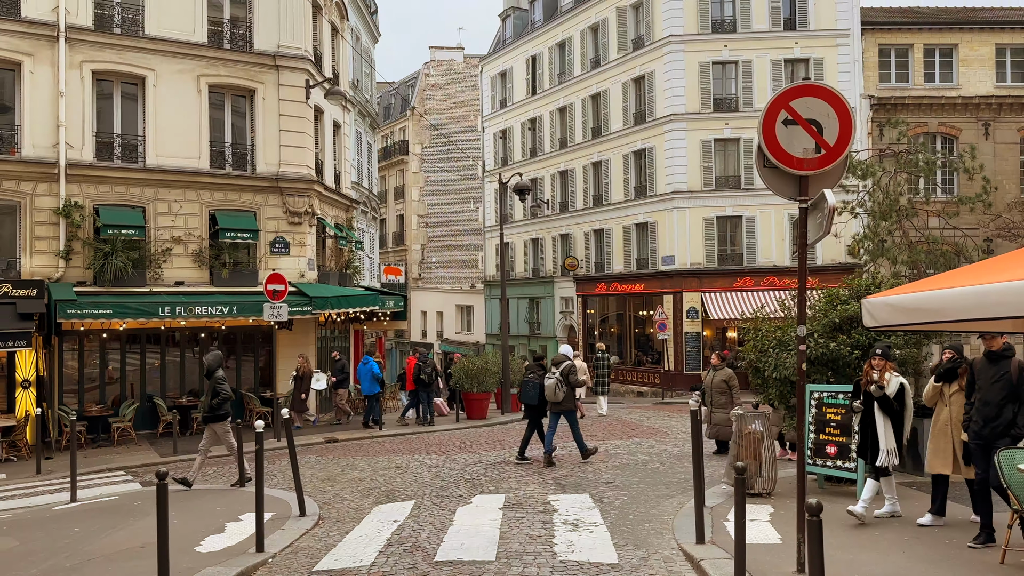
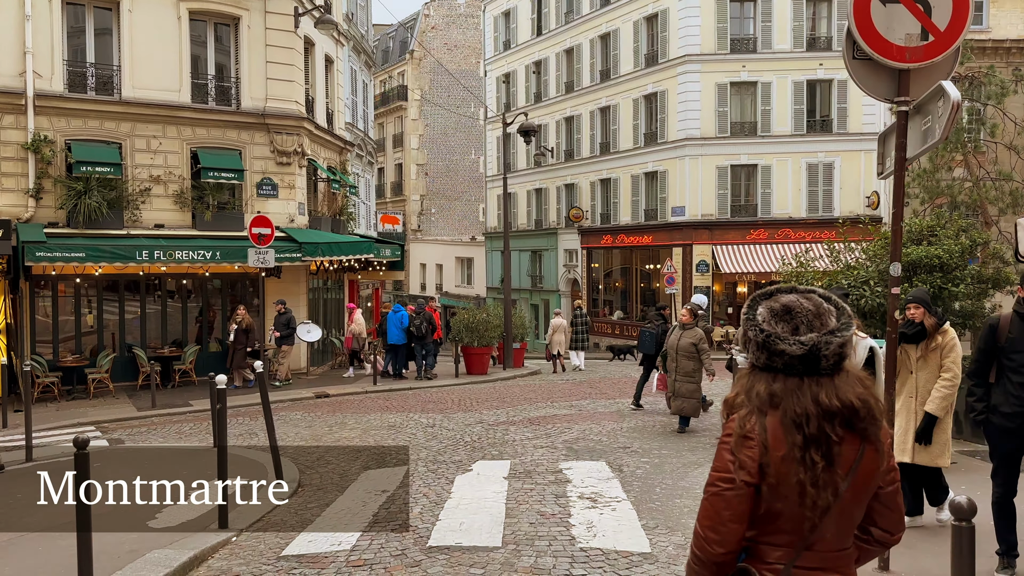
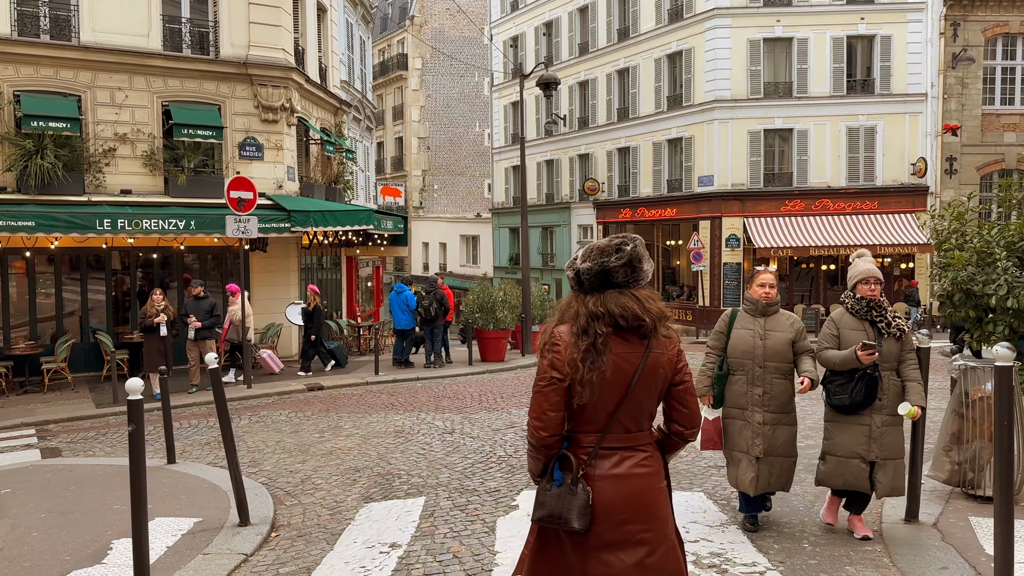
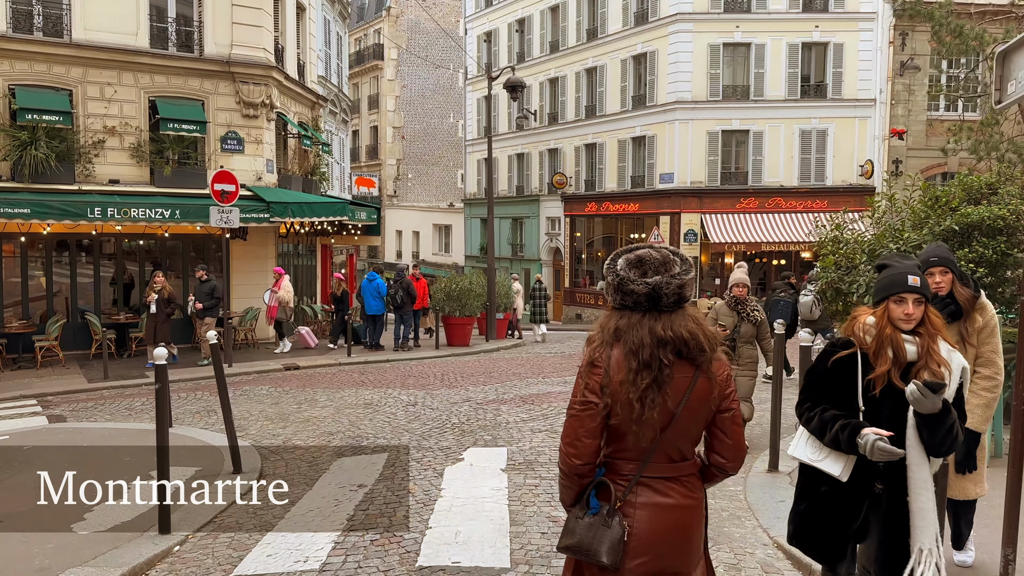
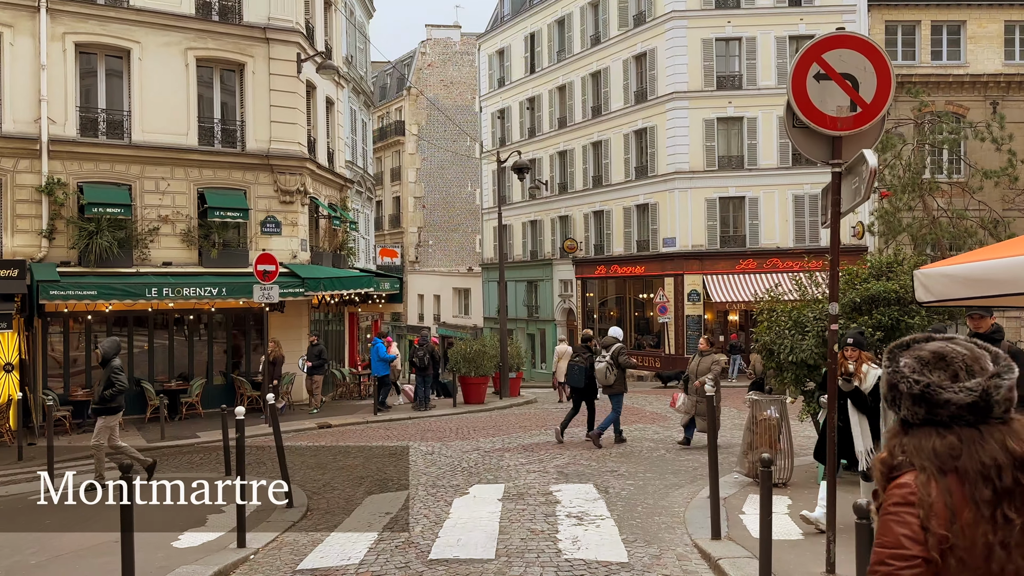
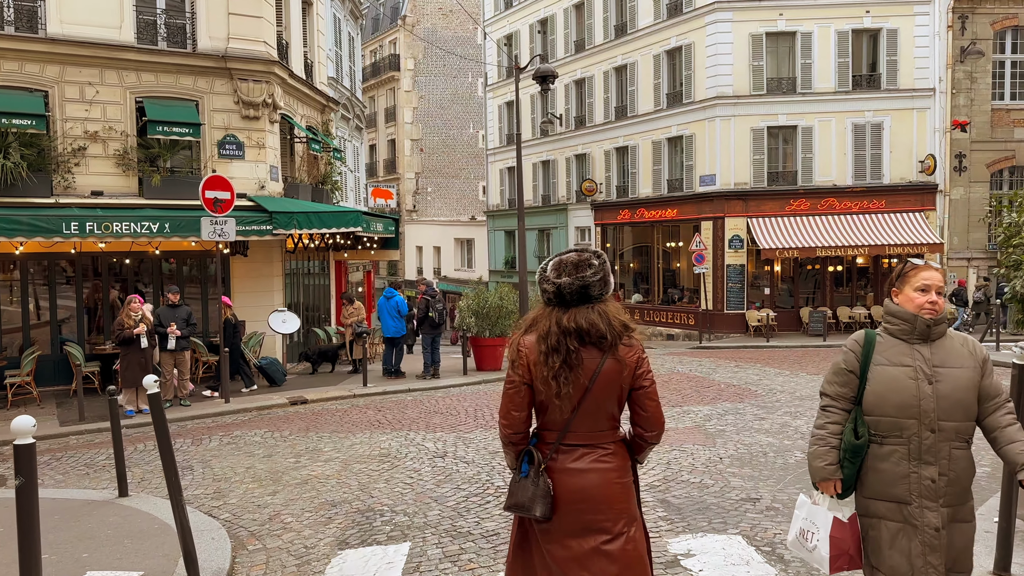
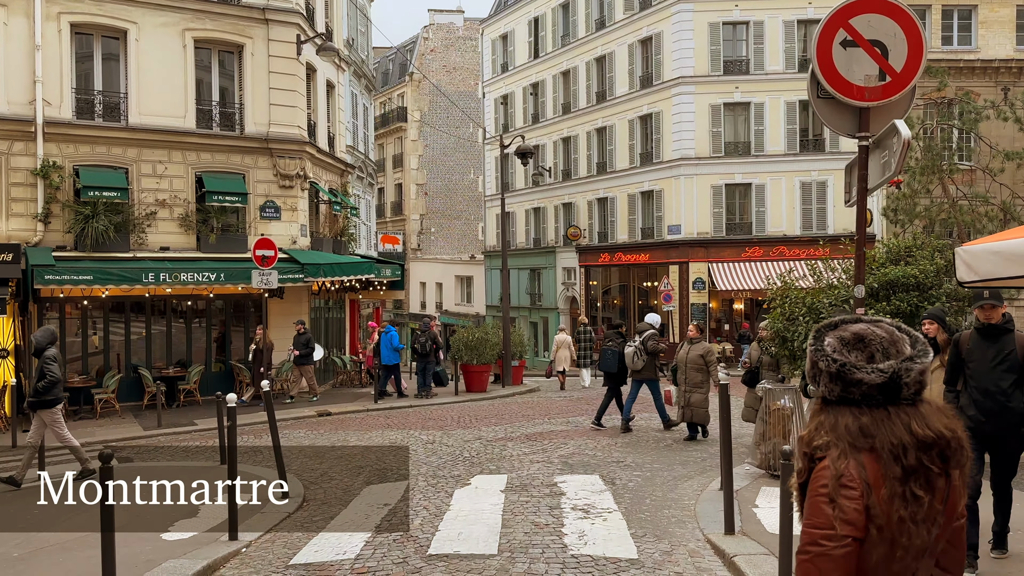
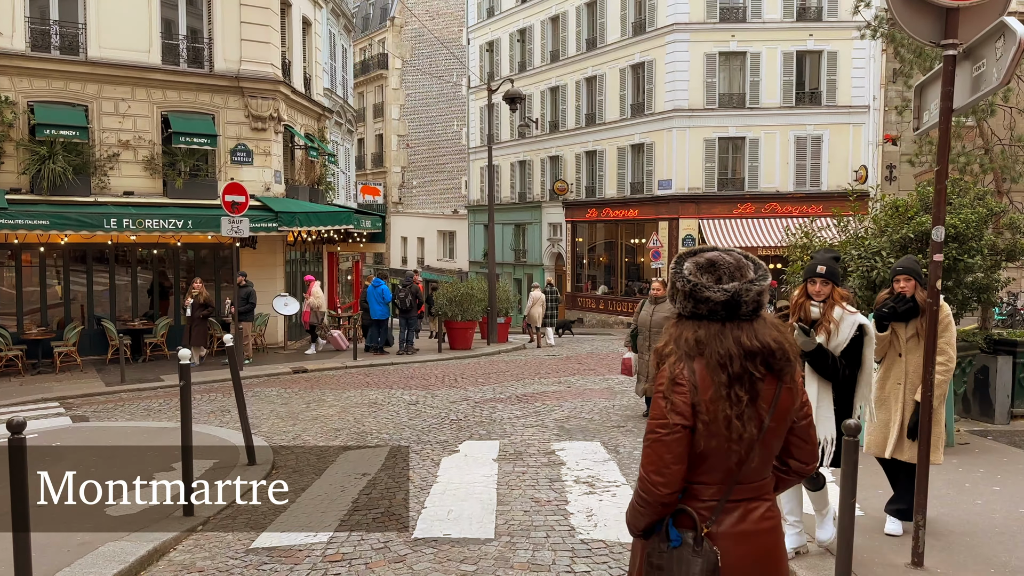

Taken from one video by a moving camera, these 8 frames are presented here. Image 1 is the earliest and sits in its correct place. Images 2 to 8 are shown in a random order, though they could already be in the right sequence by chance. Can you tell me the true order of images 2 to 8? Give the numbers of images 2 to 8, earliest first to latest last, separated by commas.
5, 7, 2, 8, 4, 3, 6
